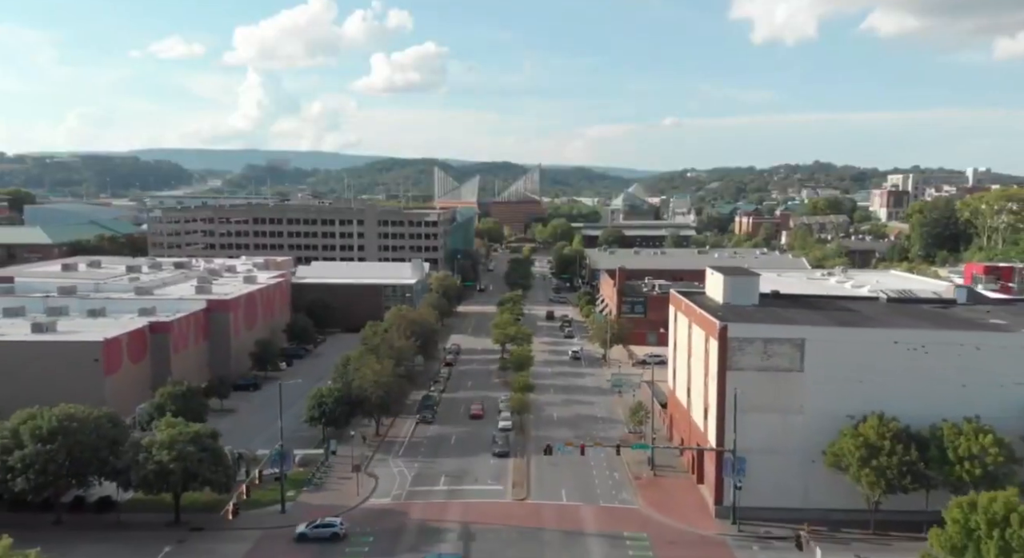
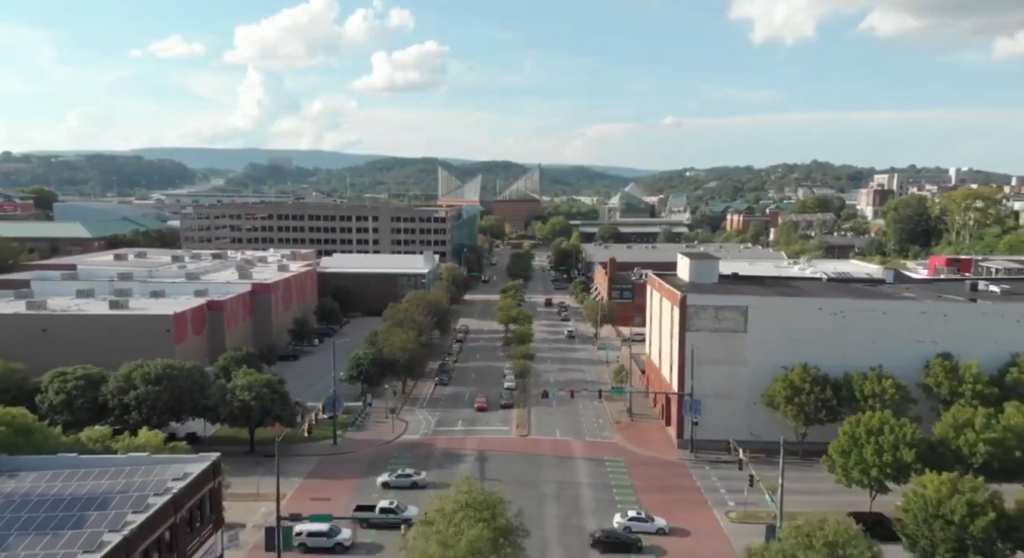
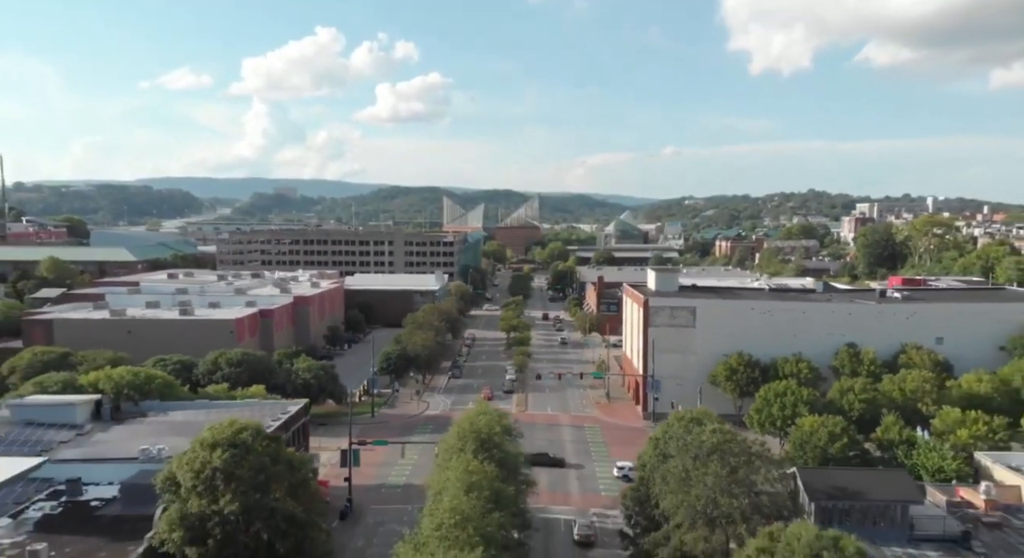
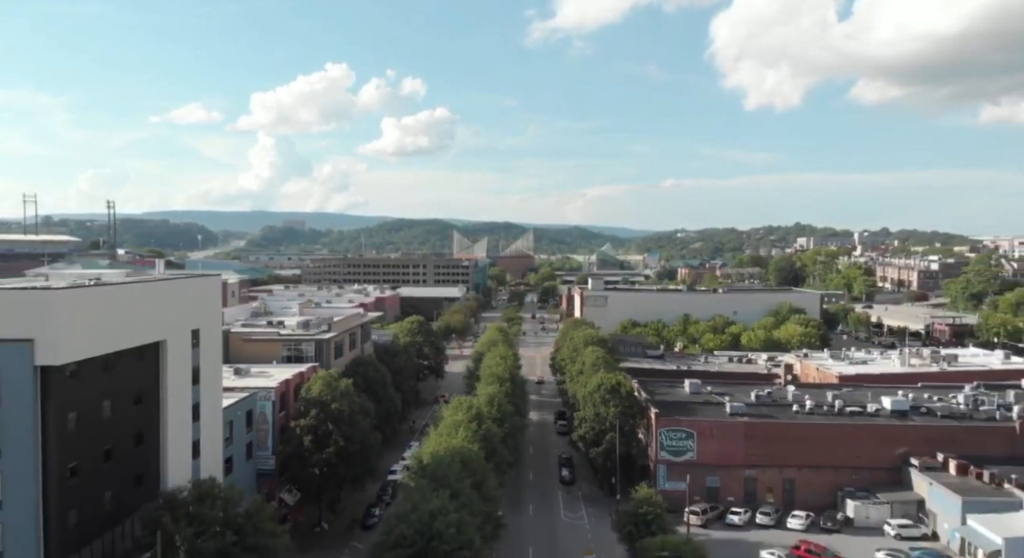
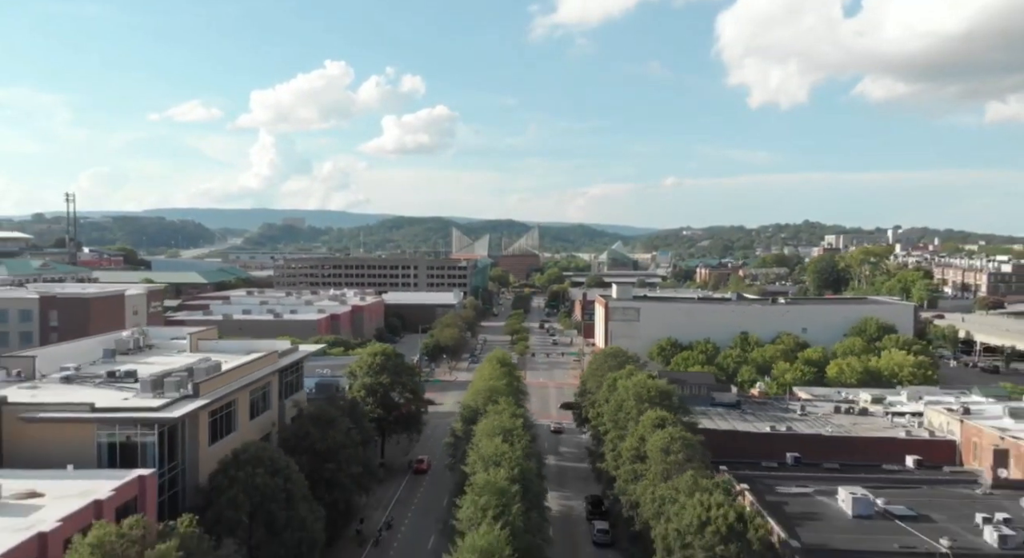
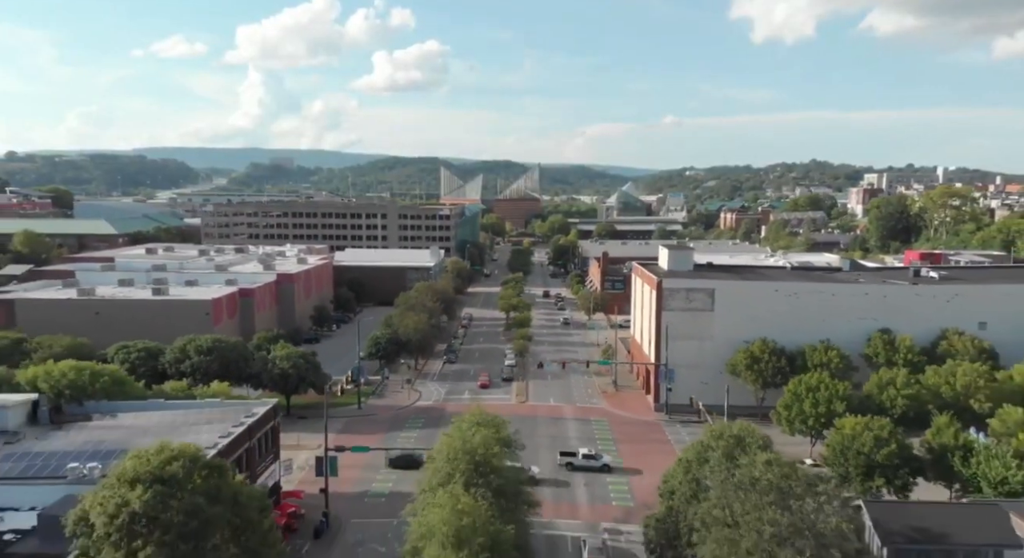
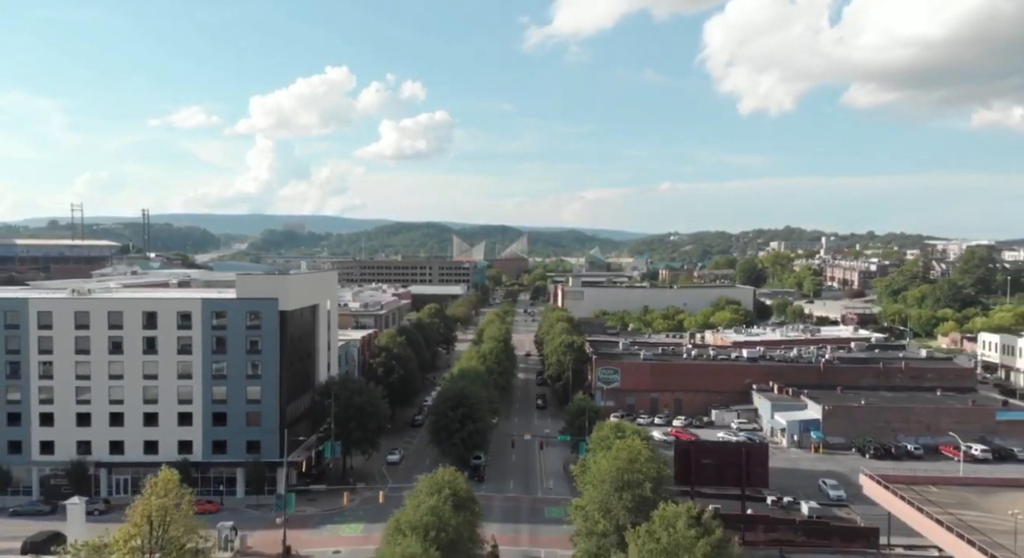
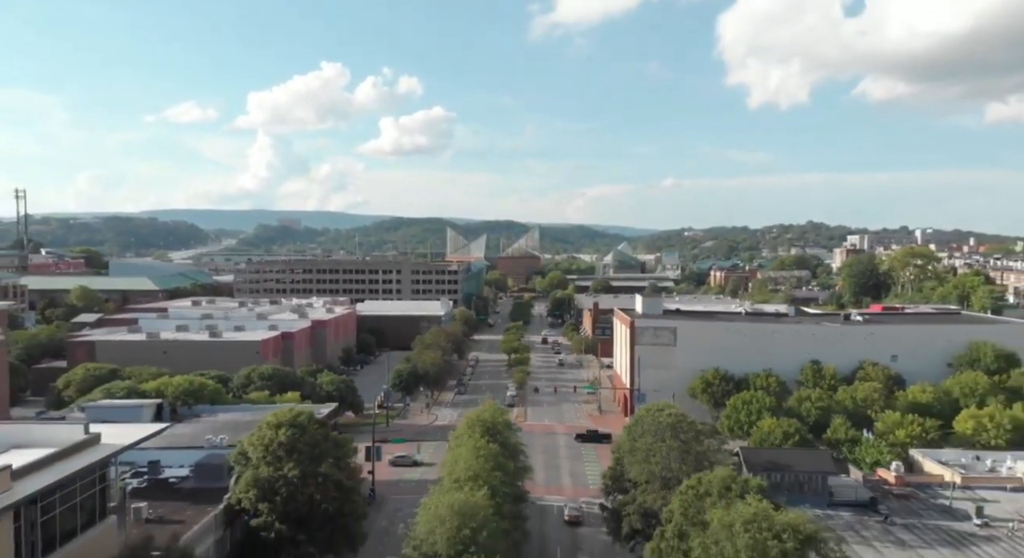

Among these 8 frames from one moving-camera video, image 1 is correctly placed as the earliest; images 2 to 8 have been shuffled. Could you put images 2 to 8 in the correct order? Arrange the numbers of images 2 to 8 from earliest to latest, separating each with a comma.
2, 6, 3, 8, 5, 4, 7
